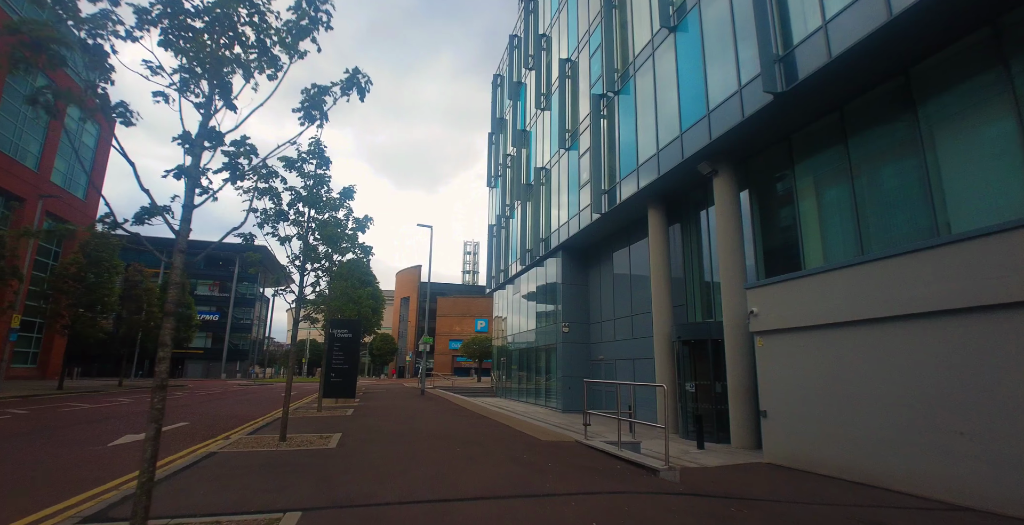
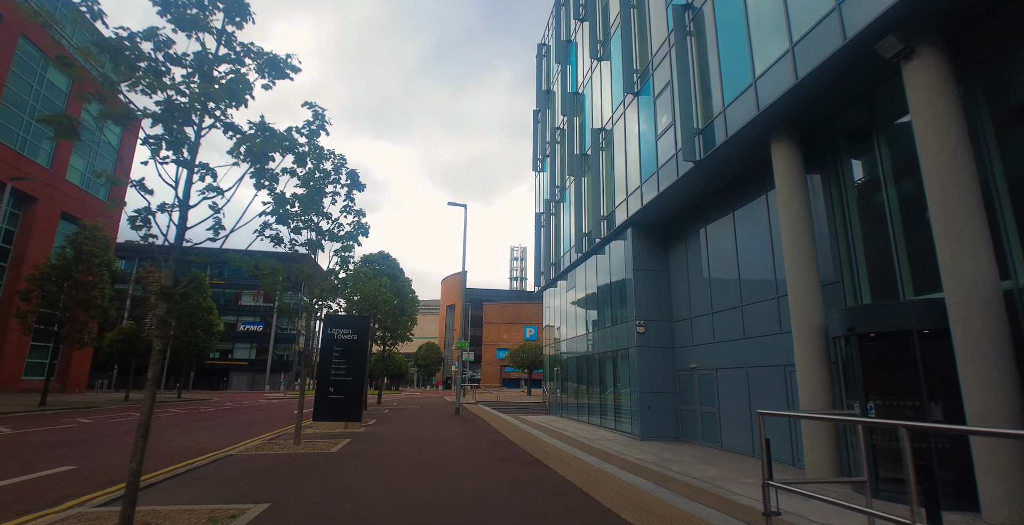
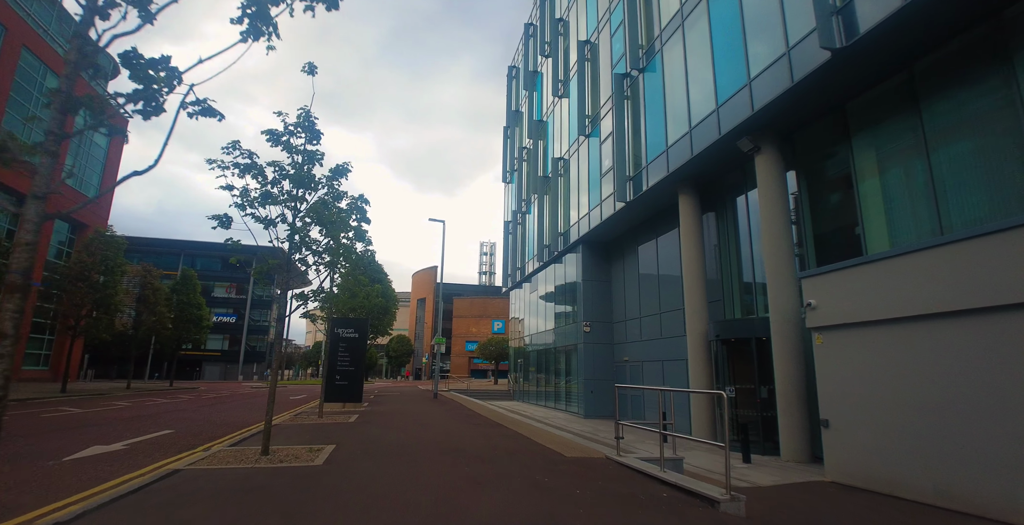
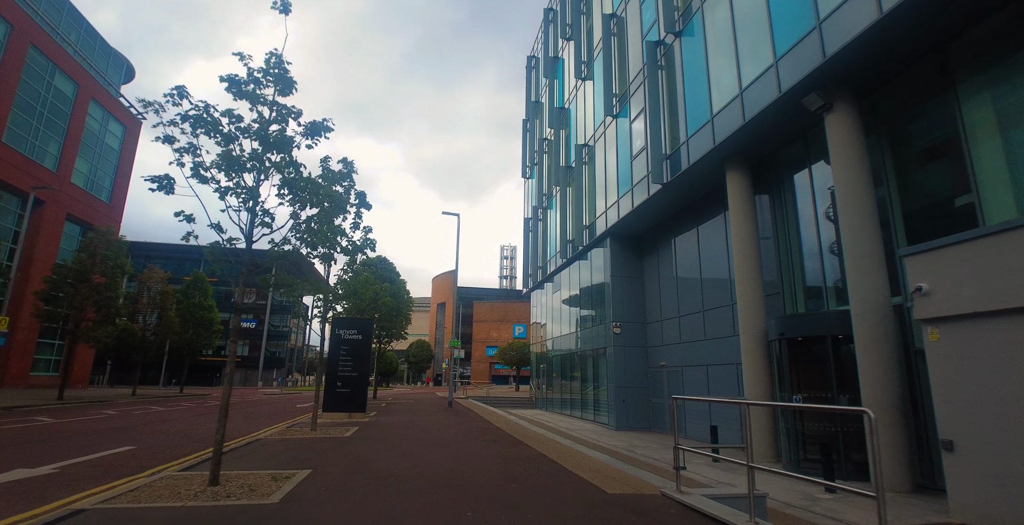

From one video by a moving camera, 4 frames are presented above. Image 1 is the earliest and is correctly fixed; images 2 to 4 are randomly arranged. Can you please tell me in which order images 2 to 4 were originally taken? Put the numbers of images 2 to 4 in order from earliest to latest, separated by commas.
3, 4, 2
